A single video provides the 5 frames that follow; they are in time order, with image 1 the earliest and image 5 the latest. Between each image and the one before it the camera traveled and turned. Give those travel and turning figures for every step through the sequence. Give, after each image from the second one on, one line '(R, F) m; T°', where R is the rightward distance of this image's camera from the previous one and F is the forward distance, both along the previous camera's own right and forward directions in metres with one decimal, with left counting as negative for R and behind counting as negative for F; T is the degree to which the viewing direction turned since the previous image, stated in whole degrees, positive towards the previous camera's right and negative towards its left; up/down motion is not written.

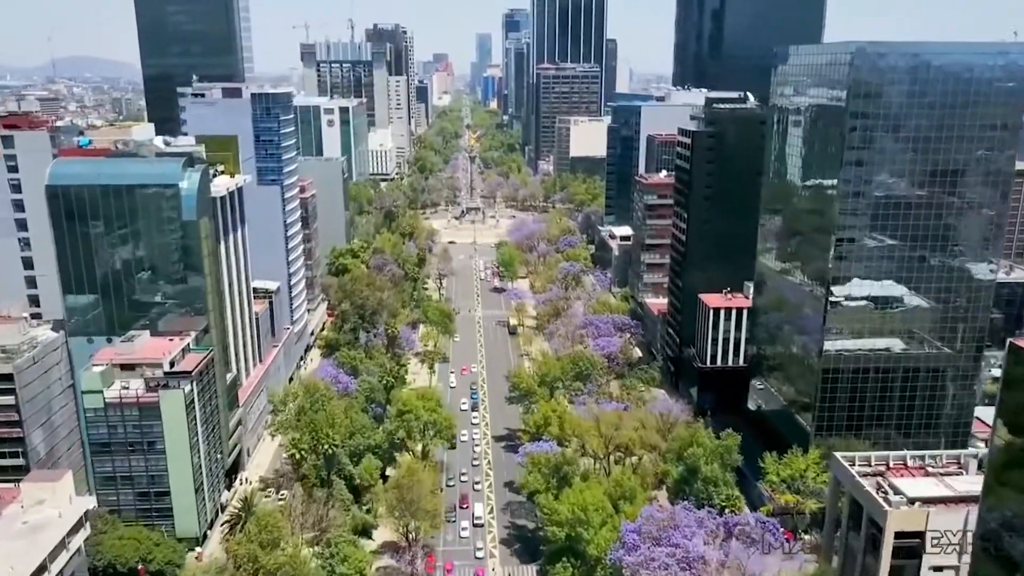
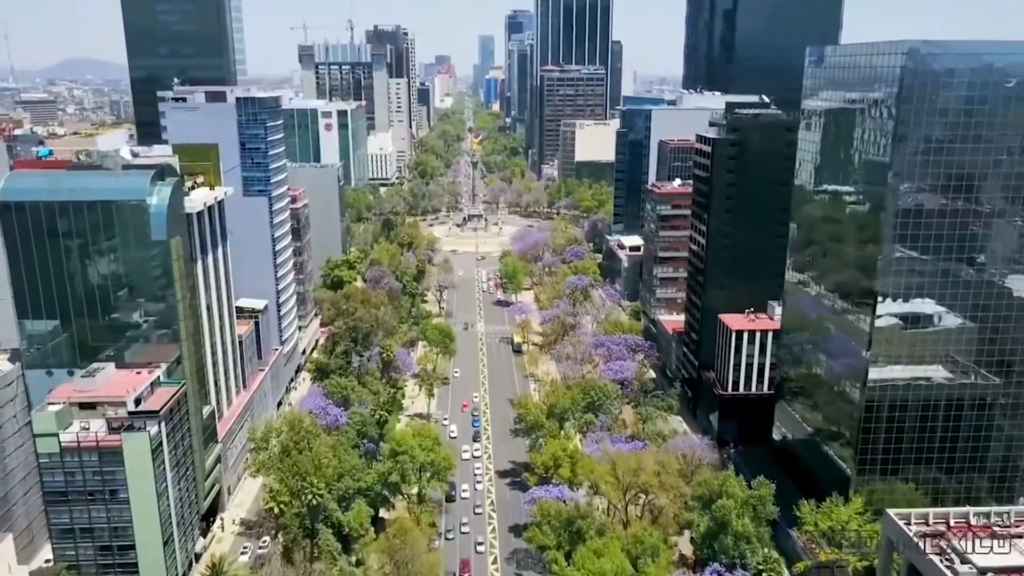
(-0.3, +6.1) m; 0°
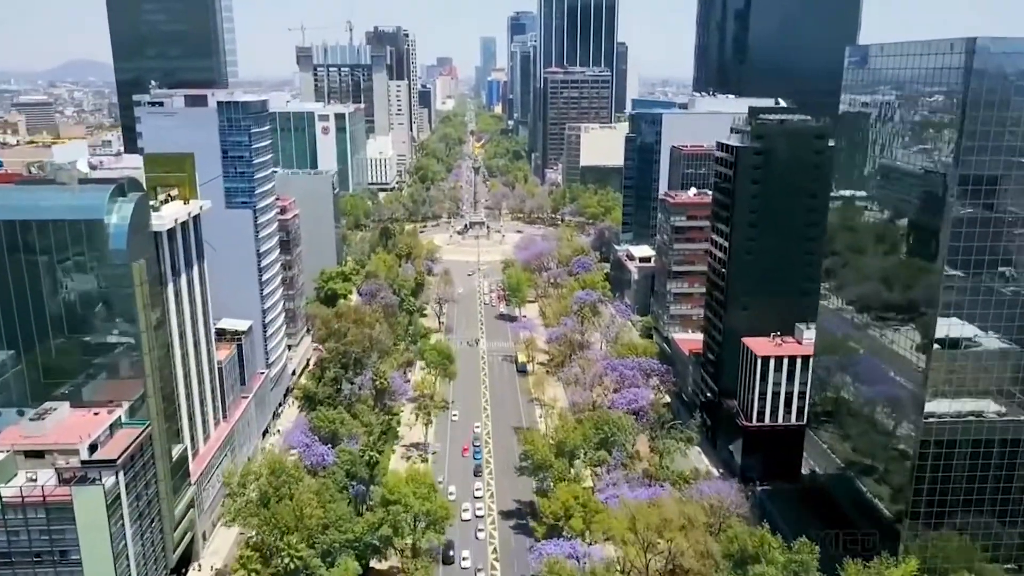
(-0.3, +6.1) m; 0°
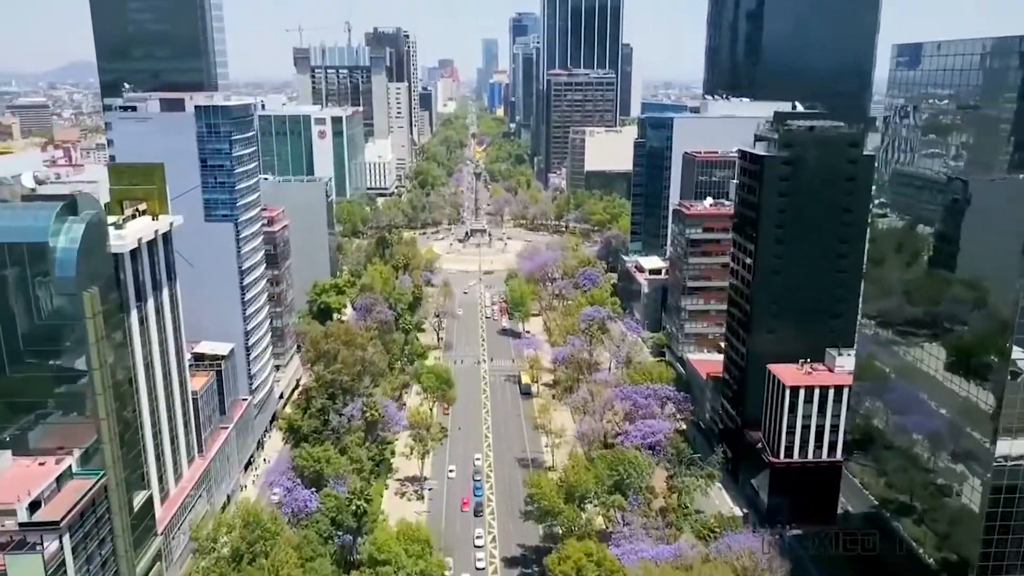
(-0.2, +5.9) m; 0°
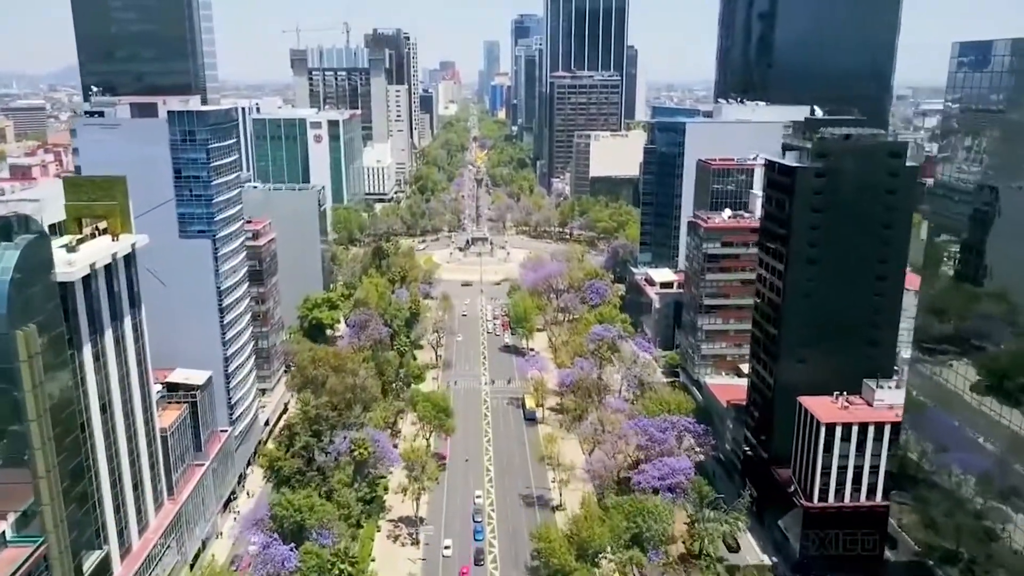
(-0.2, +5.9) m; 0°
